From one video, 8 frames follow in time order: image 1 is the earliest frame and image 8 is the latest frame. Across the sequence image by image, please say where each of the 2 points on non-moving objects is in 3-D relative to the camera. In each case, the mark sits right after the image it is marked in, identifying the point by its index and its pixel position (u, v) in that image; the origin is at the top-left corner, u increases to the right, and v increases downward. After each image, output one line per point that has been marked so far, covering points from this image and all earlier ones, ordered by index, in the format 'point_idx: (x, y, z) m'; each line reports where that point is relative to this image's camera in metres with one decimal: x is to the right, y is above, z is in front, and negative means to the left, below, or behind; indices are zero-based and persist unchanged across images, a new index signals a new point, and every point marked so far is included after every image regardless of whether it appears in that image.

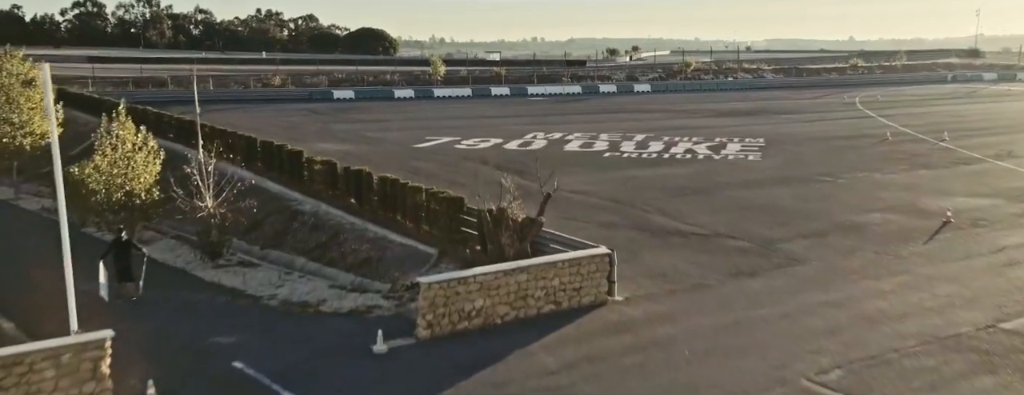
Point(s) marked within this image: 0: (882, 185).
0: (+6.3, +0.2, +13.2) m
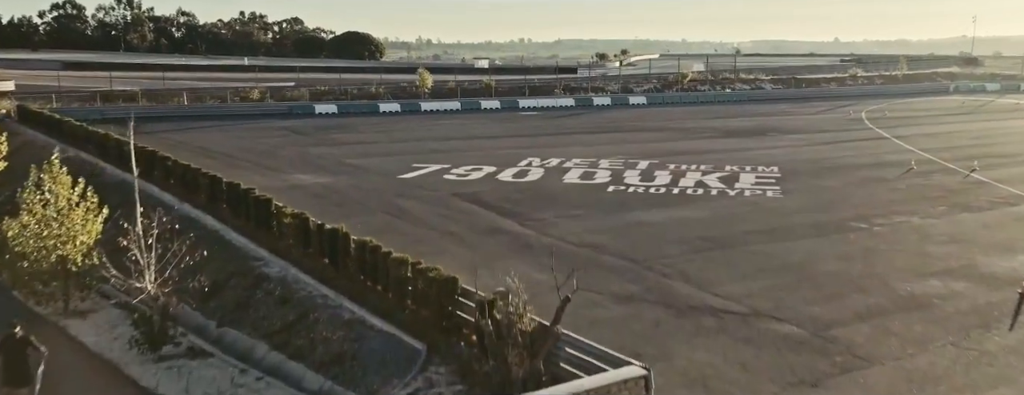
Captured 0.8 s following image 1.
0: (+6.3, -0.5, +11.7) m
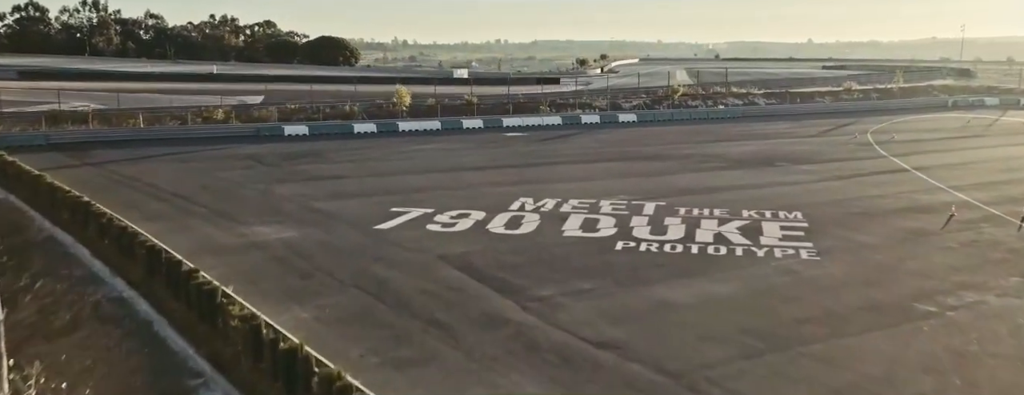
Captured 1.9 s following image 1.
0: (+6.3, -1.6, +9.7) m
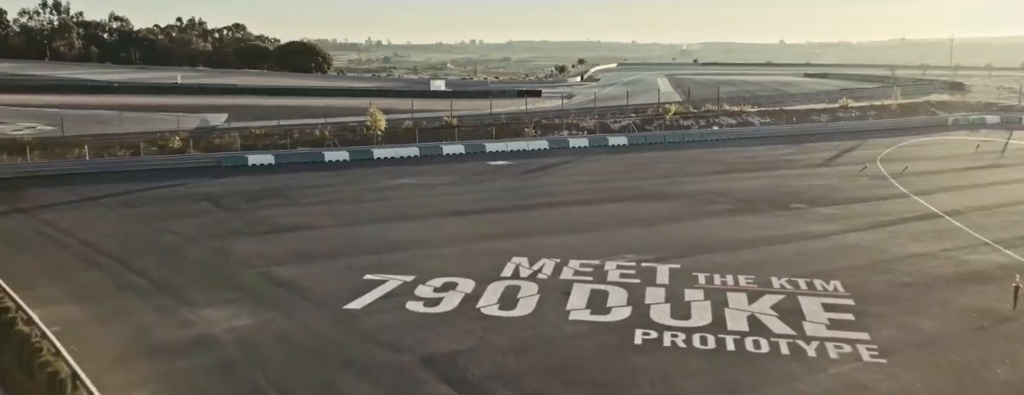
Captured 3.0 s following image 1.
0: (+6.5, -2.8, +7.6) m
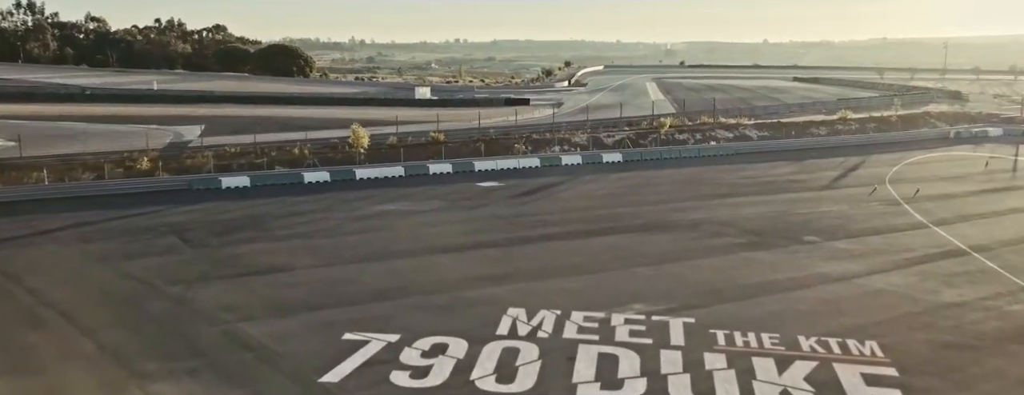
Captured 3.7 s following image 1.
0: (+6.6, -3.7, +6.1) m
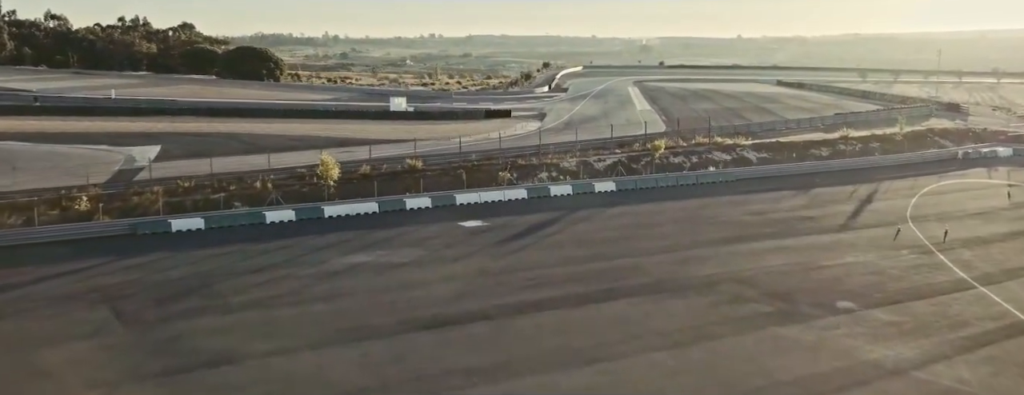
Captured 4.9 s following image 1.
0: (+6.8, -5.1, +3.6) m
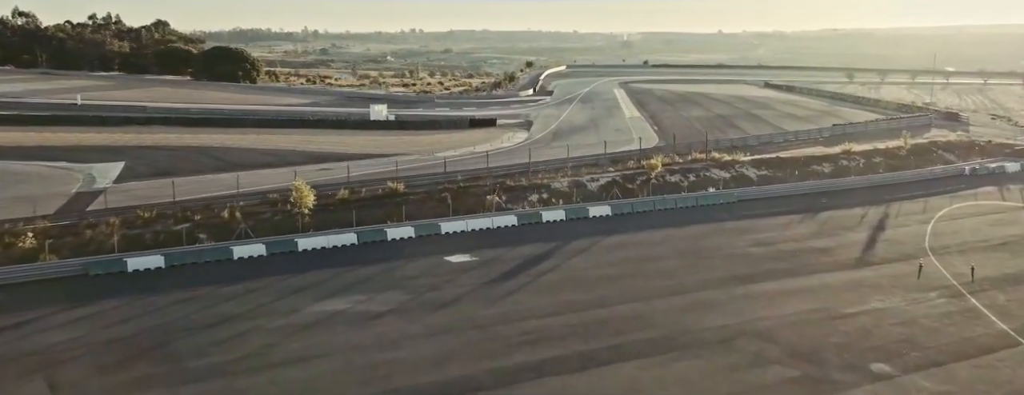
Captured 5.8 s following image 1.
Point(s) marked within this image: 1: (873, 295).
0: (+7.1, -6.2, +1.8) m
1: (+9.1, -2.5, +19.4) m
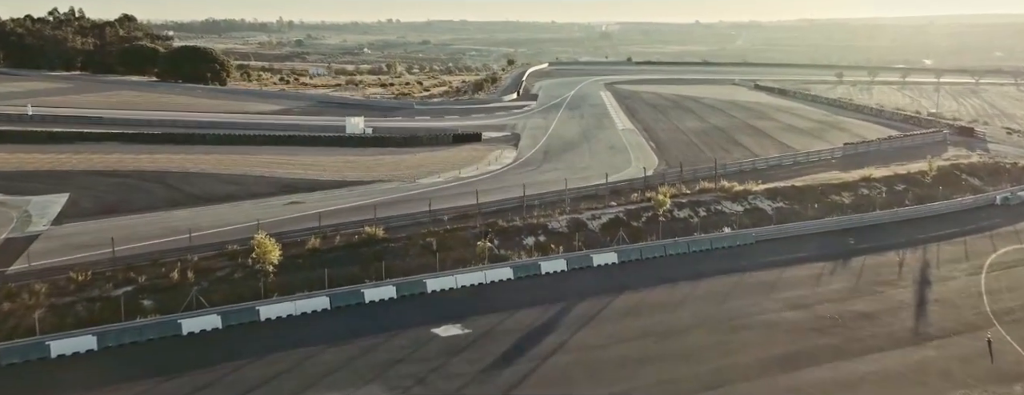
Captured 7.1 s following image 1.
0: (+7.7, -8.0, -1.3) m
1: (+9.2, -4.1, +16.3) m
